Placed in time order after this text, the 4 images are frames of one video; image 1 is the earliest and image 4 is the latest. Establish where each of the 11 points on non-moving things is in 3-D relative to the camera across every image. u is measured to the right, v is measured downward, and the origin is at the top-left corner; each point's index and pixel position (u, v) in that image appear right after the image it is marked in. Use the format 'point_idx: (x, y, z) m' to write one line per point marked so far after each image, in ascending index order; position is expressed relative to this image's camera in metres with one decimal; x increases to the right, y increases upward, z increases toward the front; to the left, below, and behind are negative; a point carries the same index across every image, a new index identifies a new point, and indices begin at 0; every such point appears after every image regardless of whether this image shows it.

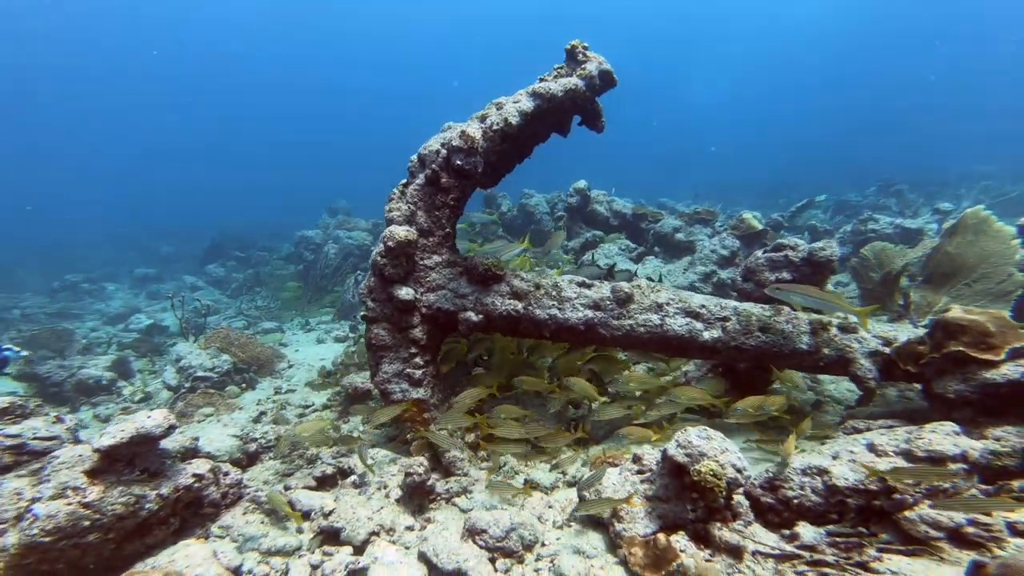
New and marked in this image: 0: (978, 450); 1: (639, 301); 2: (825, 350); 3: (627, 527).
0: (+3.5, -1.3, +3.4) m
1: (+1.8, -0.2, +5.5) m
2: (+3.7, -0.7, +5.0) m
3: (+1.2, -2.0, +3.6) m
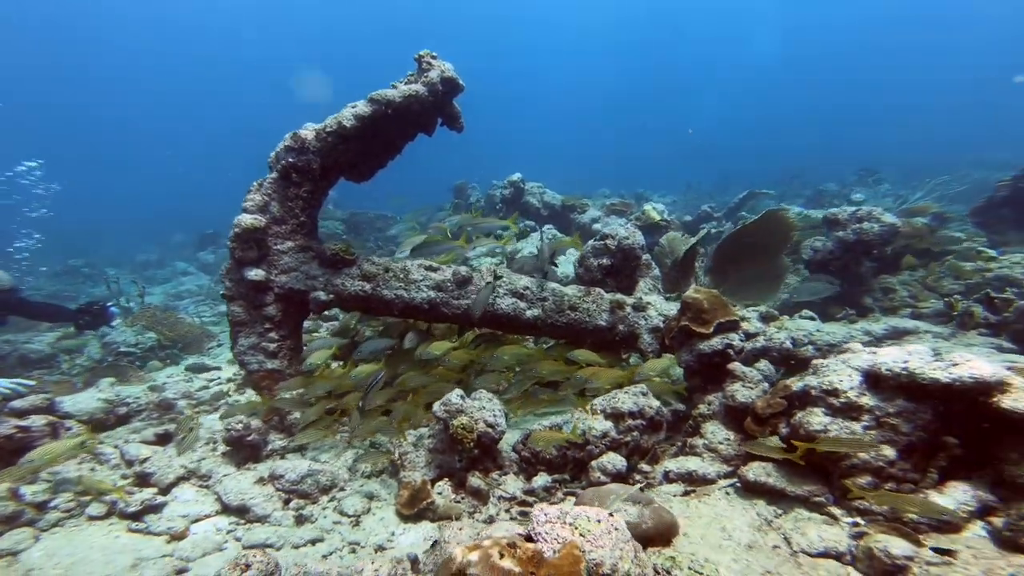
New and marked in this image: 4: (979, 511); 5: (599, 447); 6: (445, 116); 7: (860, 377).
0: (+1.3, -1.1, +4.1) m
1: (-0.5, +0.1, +6.2) m
2: (+1.4, -0.5, +5.7) m
3: (-1.1, -1.8, +4.3) m
4: (+2.8, -1.3, +2.6) m
5: (+0.8, -1.4, +3.9) m
6: (-1.1, +2.8, +7.1) m
7: (+2.4, -0.6, +3.0) m
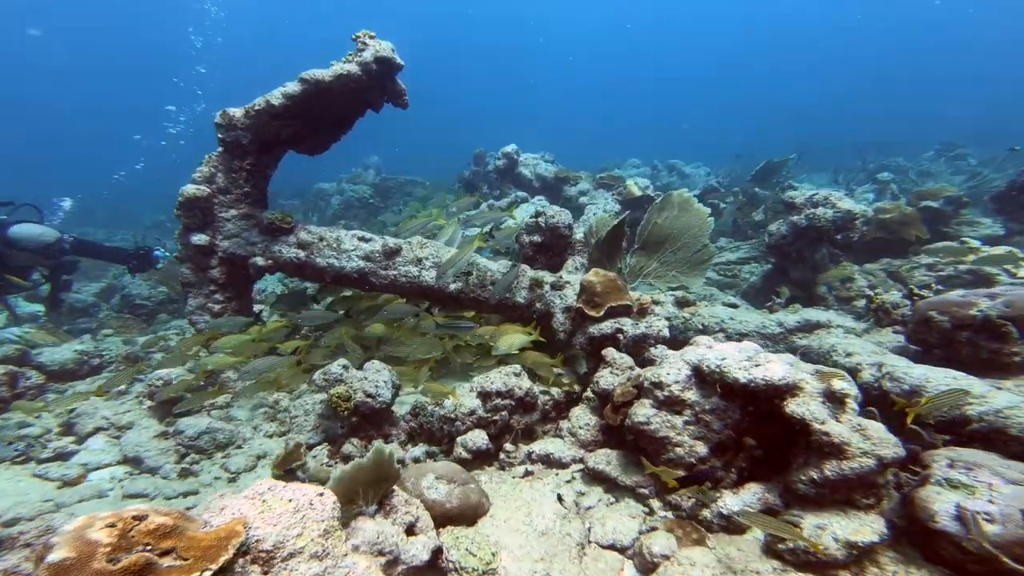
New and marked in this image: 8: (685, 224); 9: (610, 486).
0: (+0.1, -0.9, +4.1) m
1: (-1.5, +0.5, +6.2) m
2: (+0.4, -0.2, +5.7) m
3: (-2.3, -1.6, +4.4) m
4: (+1.5, -1.3, +2.5) m
5: (-0.4, -1.3, +4.0) m
6: (-2.0, +3.3, +7.0) m
7: (+1.2, -0.6, +2.9) m
8: (+2.4, +0.9, +5.8) m
9: (+0.7, -1.5, +3.2) m
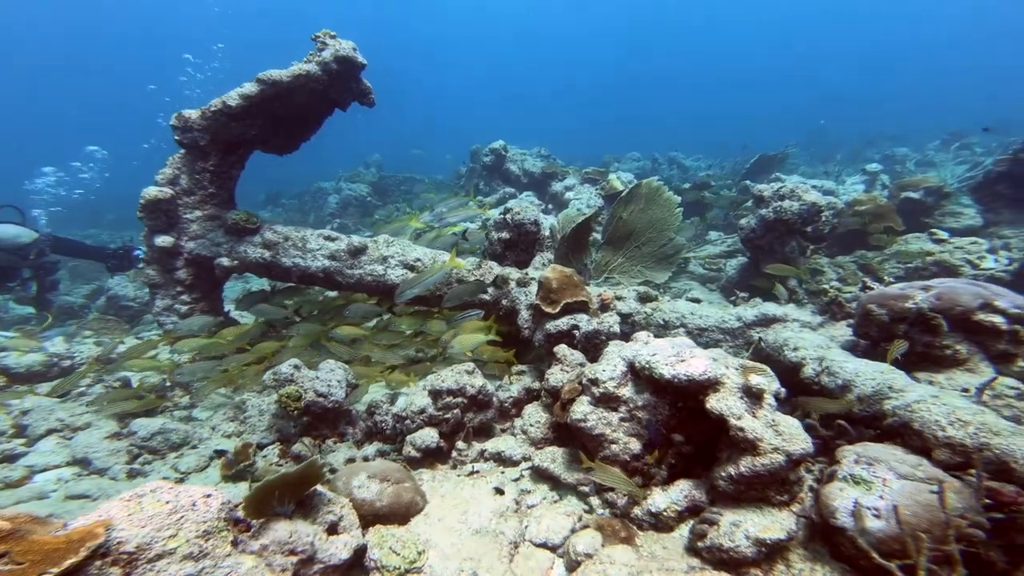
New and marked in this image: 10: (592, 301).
0: (-0.4, -0.9, +4.0) m
1: (-2.0, +0.5, +6.1) m
2: (-0.1, -0.2, +5.6) m
3: (-2.7, -1.5, +4.4) m
4: (+1.0, -1.3, +2.5) m
5: (-0.9, -1.2, +4.0) m
6: (-2.5, +3.3, +6.9) m
7: (+0.7, -0.5, +2.9) m
8: (+1.9, +0.9, +5.8) m
9: (+0.3, -1.4, +3.2) m
10: (+0.9, -0.1, +4.6) m
